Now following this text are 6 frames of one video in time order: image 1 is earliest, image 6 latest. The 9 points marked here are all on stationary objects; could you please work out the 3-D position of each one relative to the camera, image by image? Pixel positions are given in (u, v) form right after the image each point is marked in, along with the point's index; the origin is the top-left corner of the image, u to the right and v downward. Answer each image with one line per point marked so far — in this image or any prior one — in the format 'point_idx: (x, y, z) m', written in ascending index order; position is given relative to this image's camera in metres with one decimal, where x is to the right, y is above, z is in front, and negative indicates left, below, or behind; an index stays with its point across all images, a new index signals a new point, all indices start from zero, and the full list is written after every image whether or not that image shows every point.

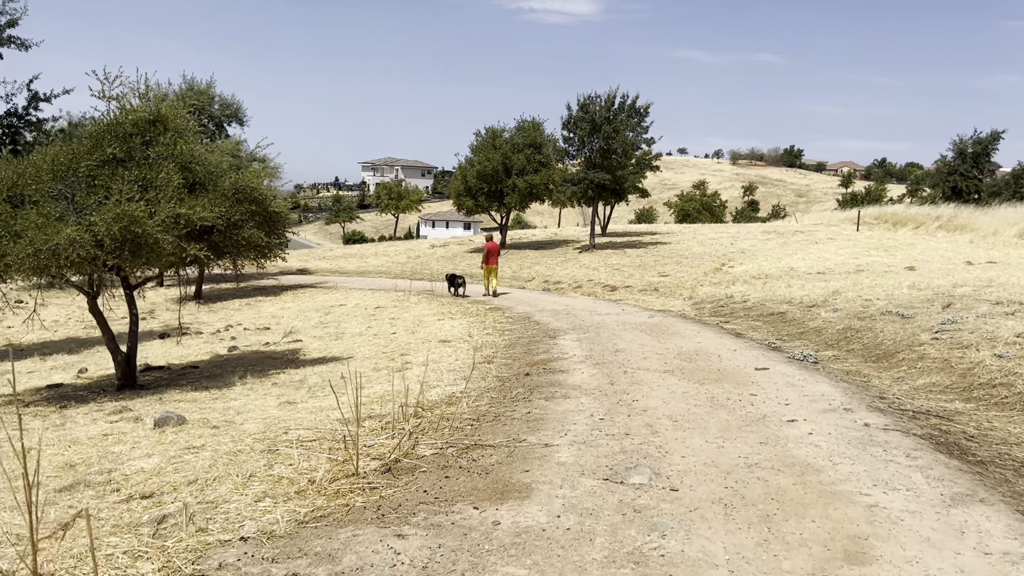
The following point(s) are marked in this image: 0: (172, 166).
0: (-4.9, +1.8, +12.2) m
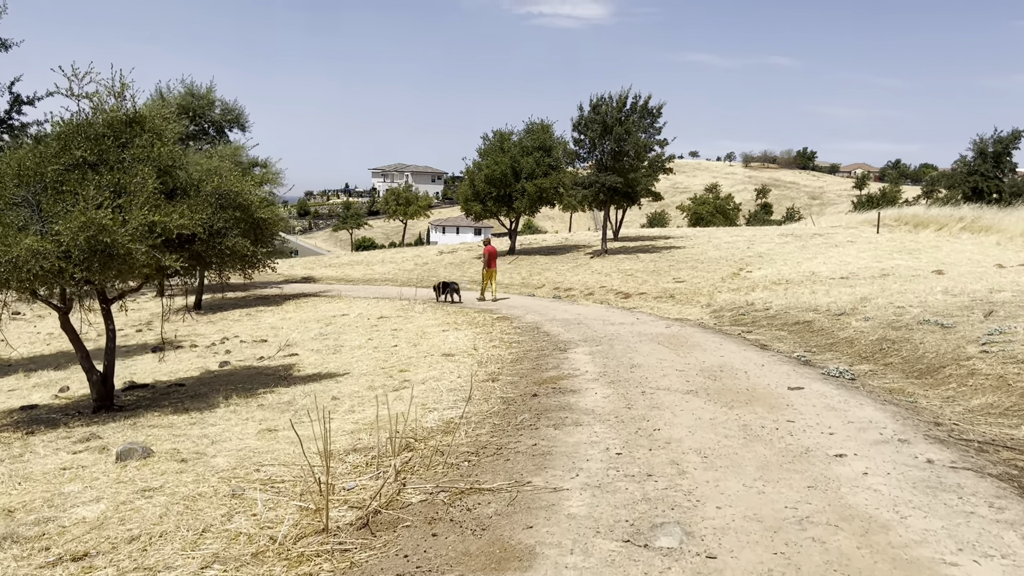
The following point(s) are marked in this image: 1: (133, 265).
0: (-4.8, +1.6, +11.3) m
1: (-4.7, +0.3, +10.7) m
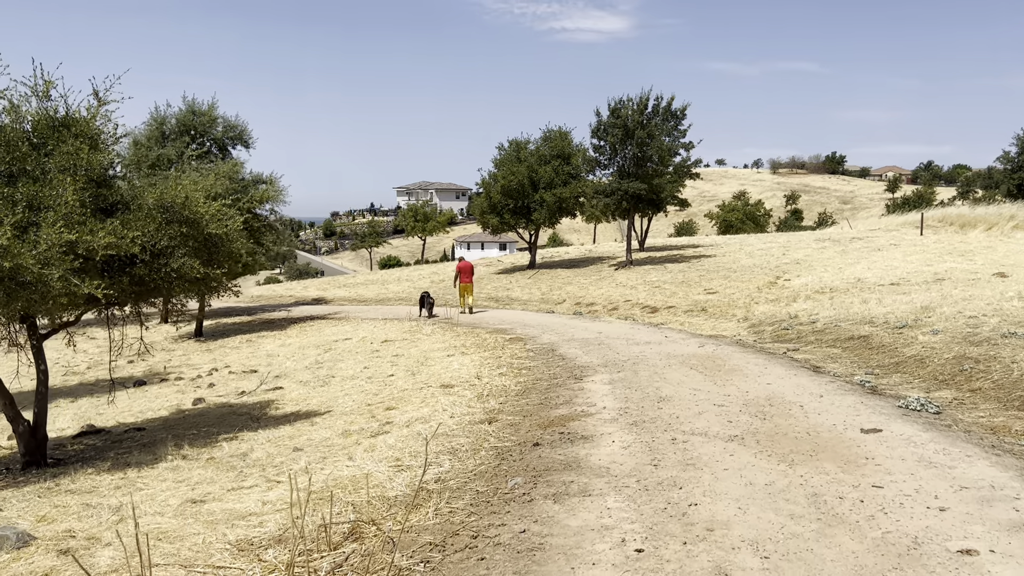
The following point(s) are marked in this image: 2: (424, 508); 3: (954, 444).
0: (-4.9, +1.2, +9.4) m
1: (-4.8, -0.1, +8.8) m
2: (-0.6, -1.6, +6.2) m
3: (+3.6, -1.3, +6.9) m
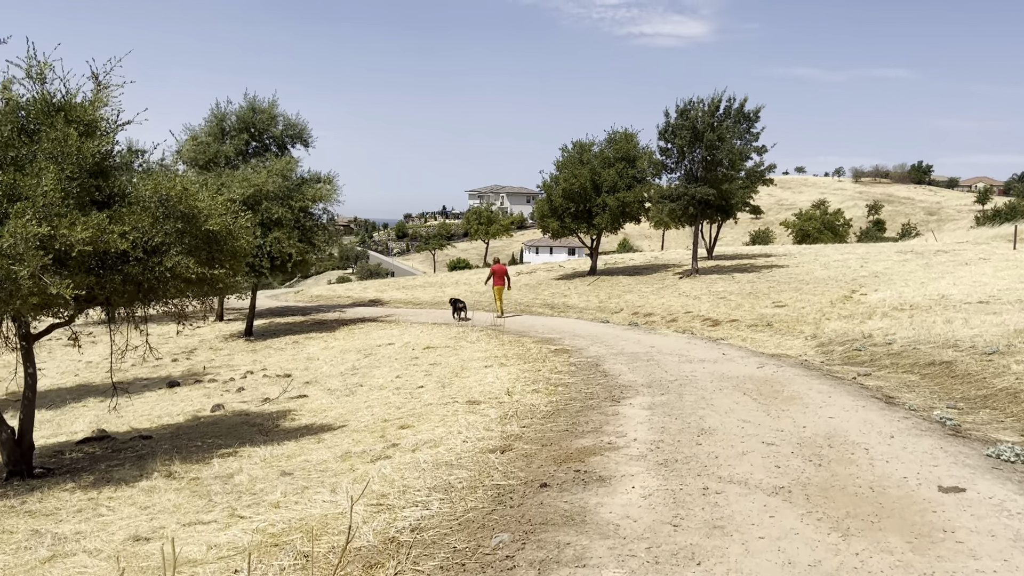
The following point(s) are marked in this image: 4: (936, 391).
0: (-4.6, +1.2, +8.7) m
1: (-4.6, 0.0, +8.0) m
2: (-0.8, -1.7, +5.1) m
3: (+3.5, -1.4, +5.4) m
4: (+5.5, -1.3, +11.1) m
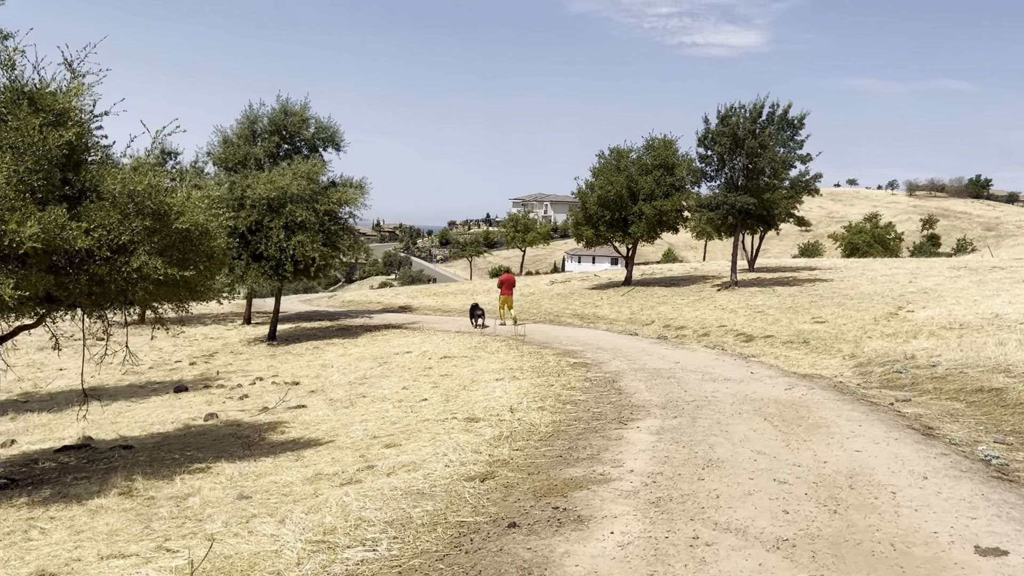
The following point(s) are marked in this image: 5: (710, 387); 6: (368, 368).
0: (-4.7, +1.2, +8.1) m
1: (-4.8, 0.0, +7.4) m
2: (-1.1, -1.7, +4.3) m
3: (+3.2, -1.6, +4.4) m
4: (+5.5, -1.6, +10.0) m
5: (+3.0, -1.5, +13.1) m
6: (-3.2, -1.8, +18.8) m
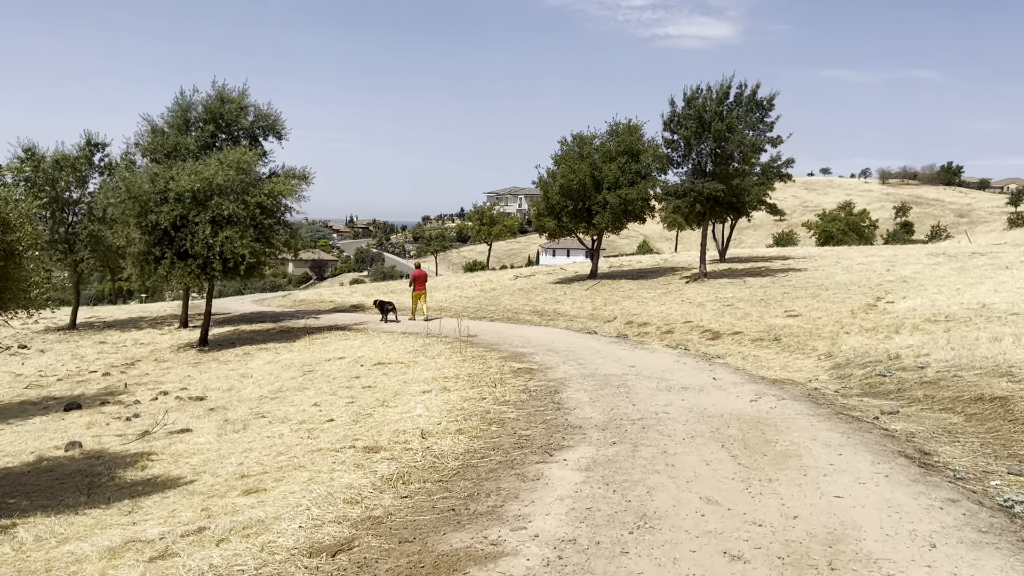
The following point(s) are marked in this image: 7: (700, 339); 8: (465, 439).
0: (-5.7, +1.1, +6.0) m
1: (-5.7, -0.1, +5.3) m
2: (-1.9, -1.8, +2.3) m
3: (+2.3, -1.6, +2.5) m
4: (+4.5, -1.5, +8.1) m
5: (+2.0, -1.4, +11.2) m
6: (-4.4, -1.8, +16.8) m
7: (+4.1, -1.1, +18.9) m
8: (-0.5, -1.6, +9.4) m
